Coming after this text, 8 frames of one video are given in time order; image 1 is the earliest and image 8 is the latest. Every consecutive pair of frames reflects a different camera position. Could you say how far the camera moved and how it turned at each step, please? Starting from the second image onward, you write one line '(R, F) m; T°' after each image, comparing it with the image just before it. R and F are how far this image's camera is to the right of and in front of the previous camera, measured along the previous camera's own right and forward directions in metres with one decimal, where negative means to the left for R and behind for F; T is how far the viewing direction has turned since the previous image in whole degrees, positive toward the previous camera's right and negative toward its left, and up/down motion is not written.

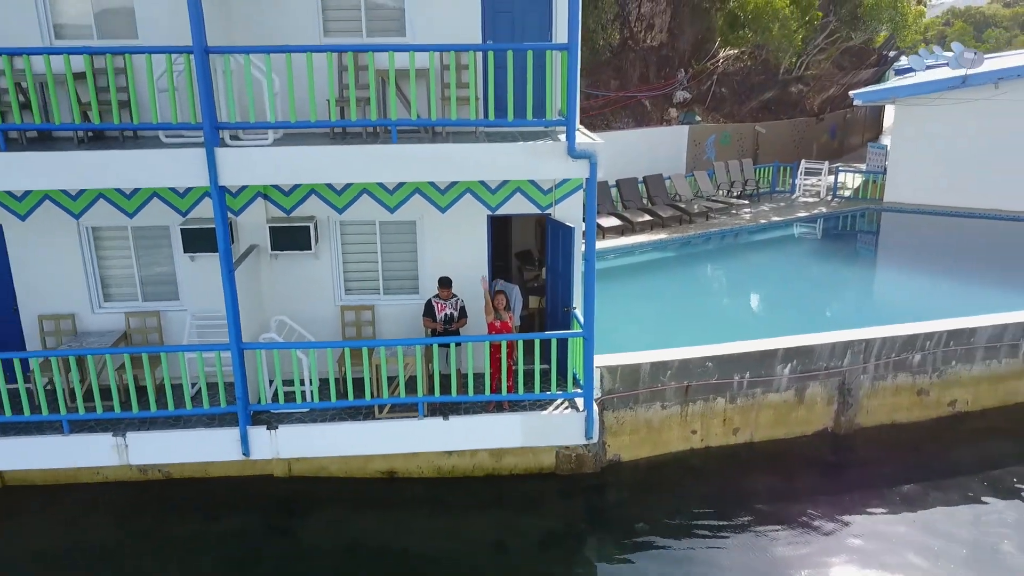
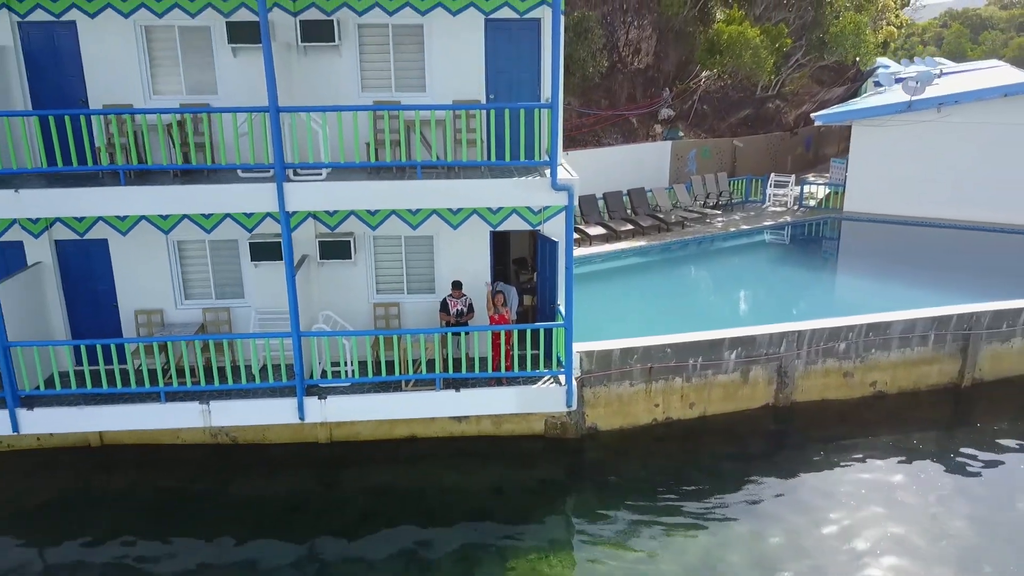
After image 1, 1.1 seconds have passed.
(0.0, -1.5) m; 0°
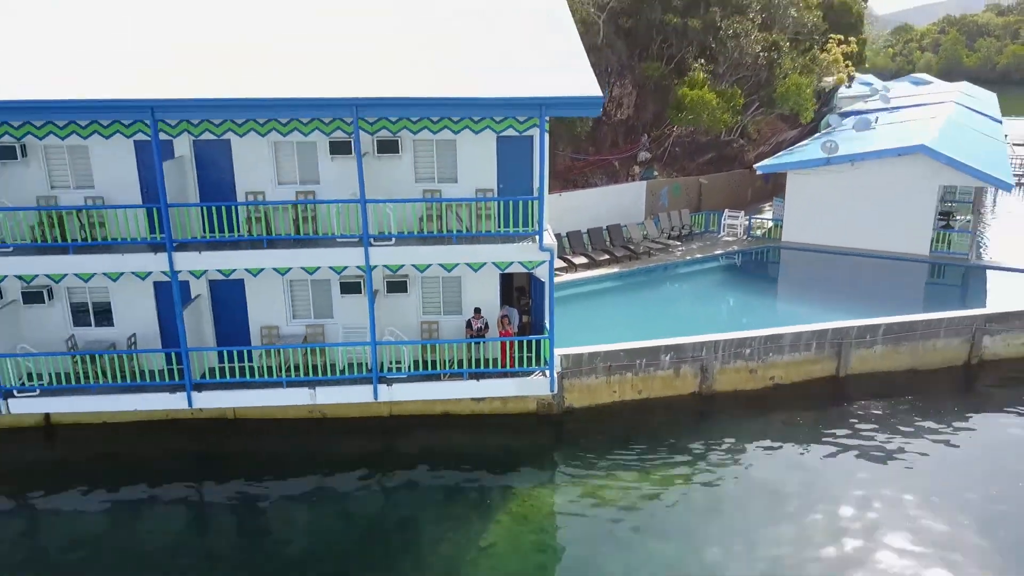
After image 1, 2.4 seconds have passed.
(+0.1, -3.5) m; 0°
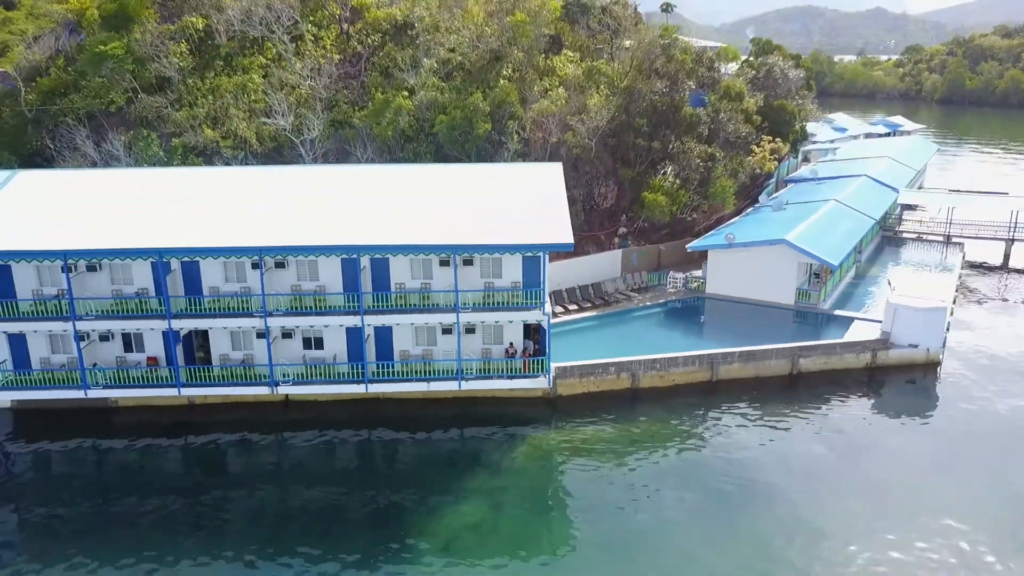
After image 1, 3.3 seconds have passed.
(+0.3, -10.0) m; -2°
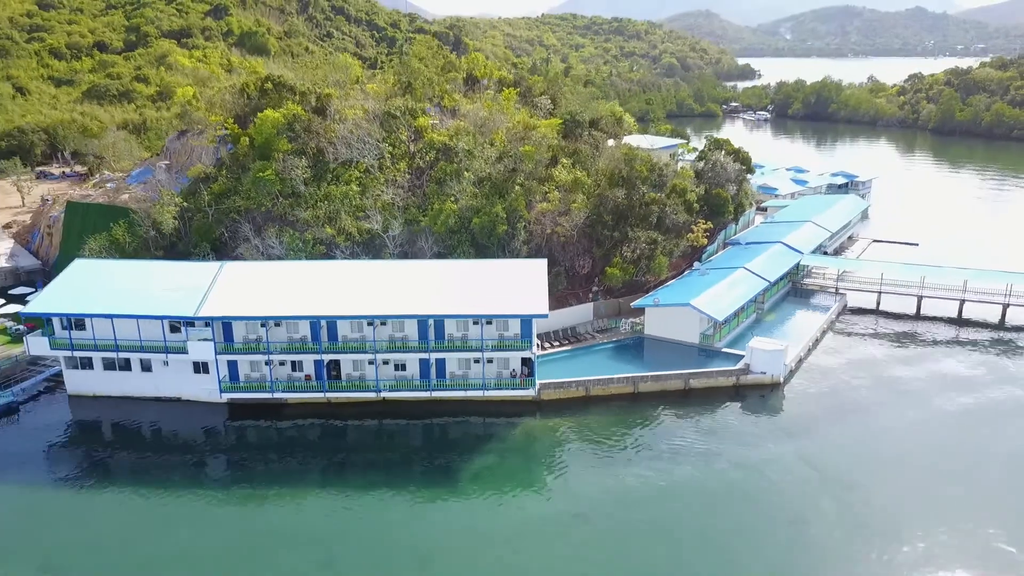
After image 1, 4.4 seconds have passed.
(+1.4, -15.0) m; -2°
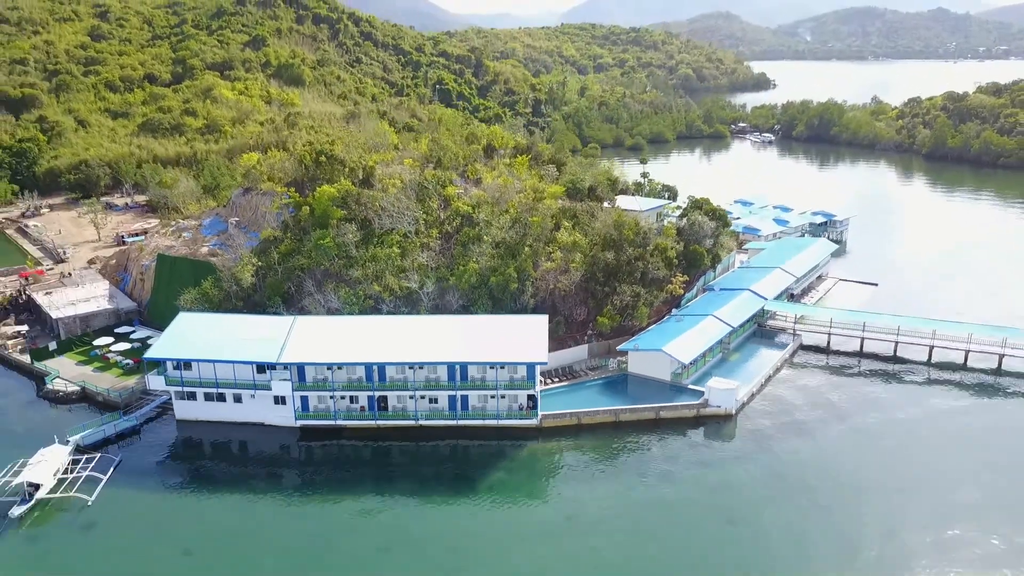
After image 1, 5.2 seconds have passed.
(+0.7, -10.4) m; -1°
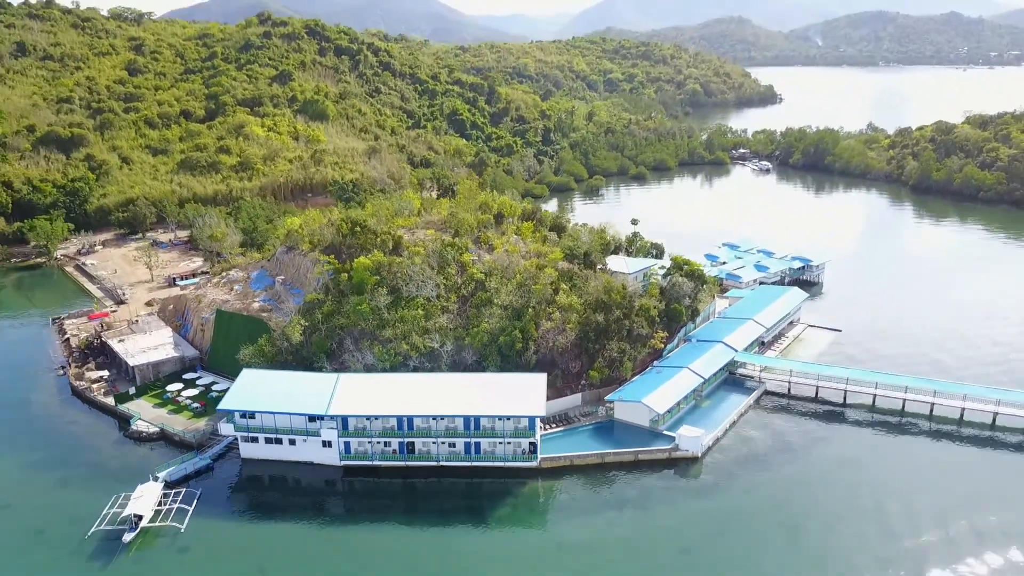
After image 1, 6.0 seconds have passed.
(+0.5, -10.4) m; -1°
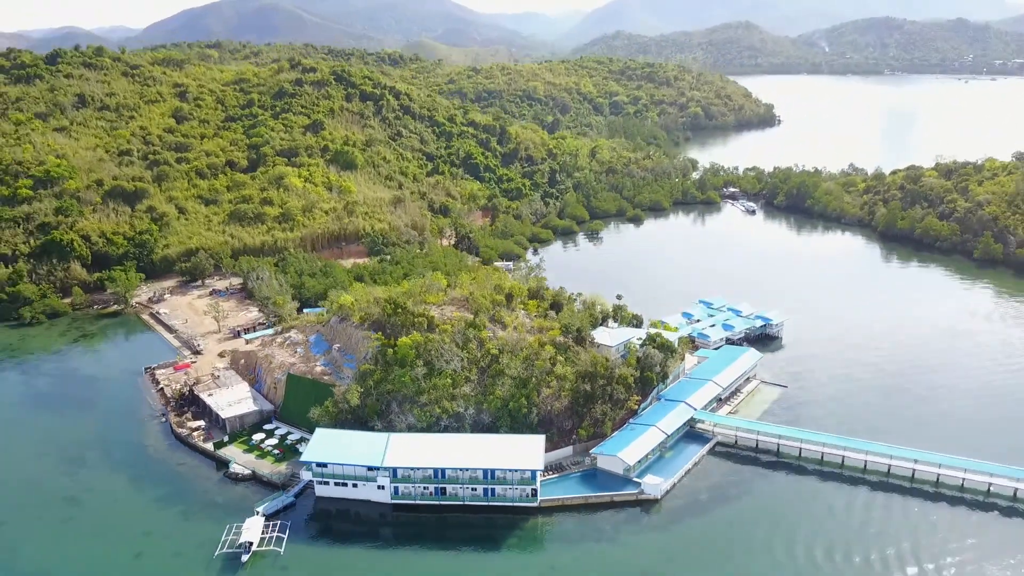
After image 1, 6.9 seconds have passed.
(+0.1, -19.5) m; -1°
